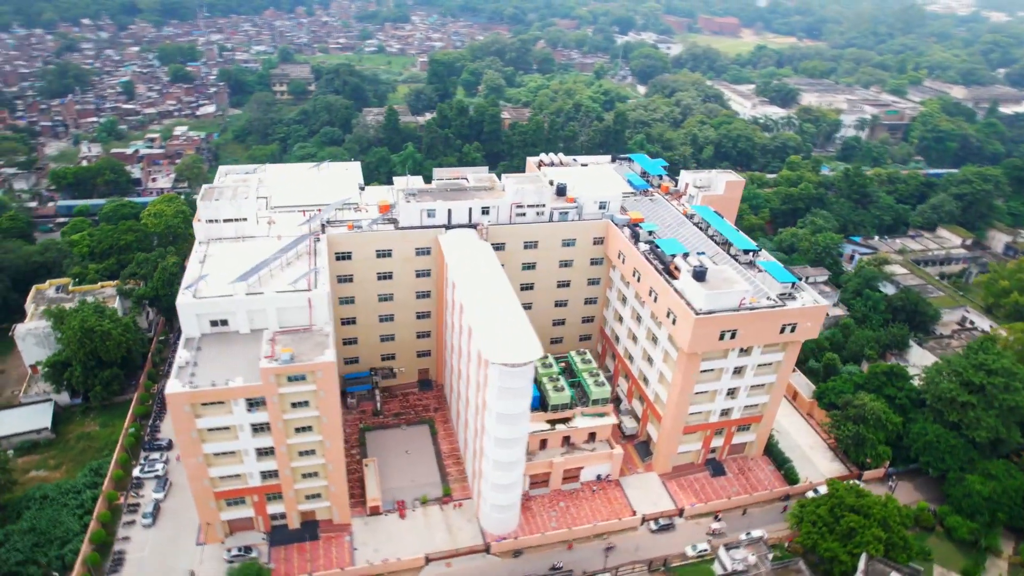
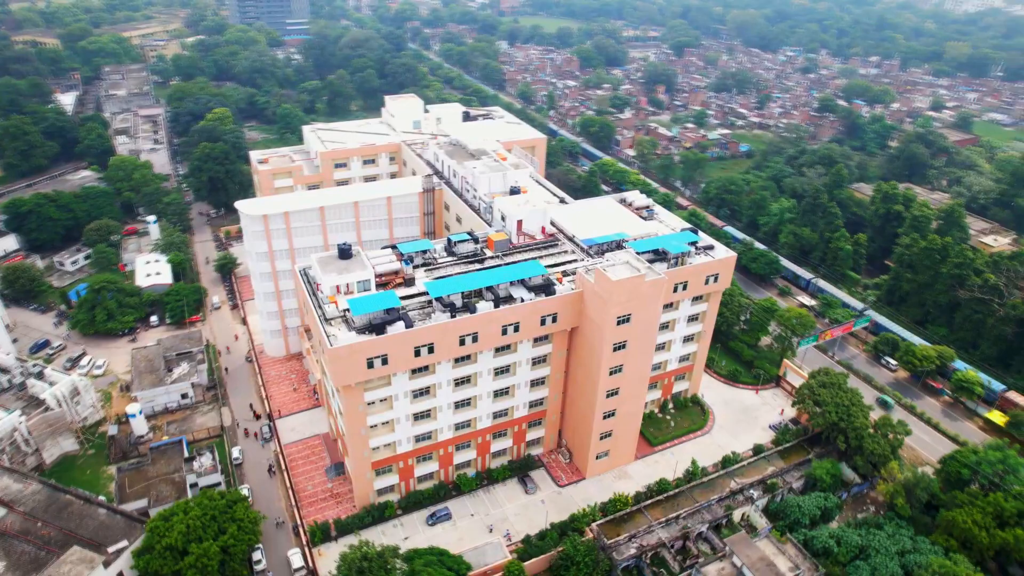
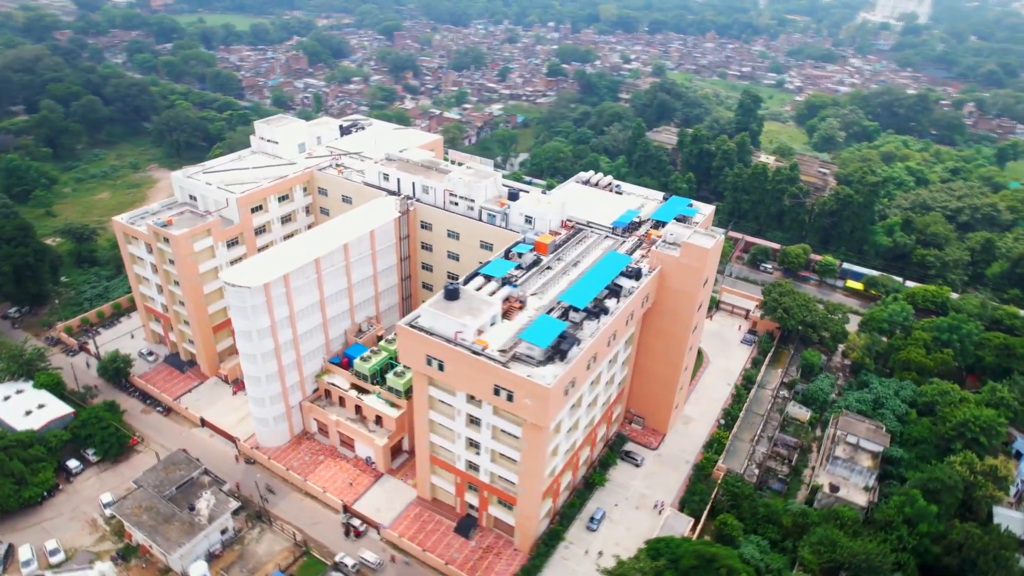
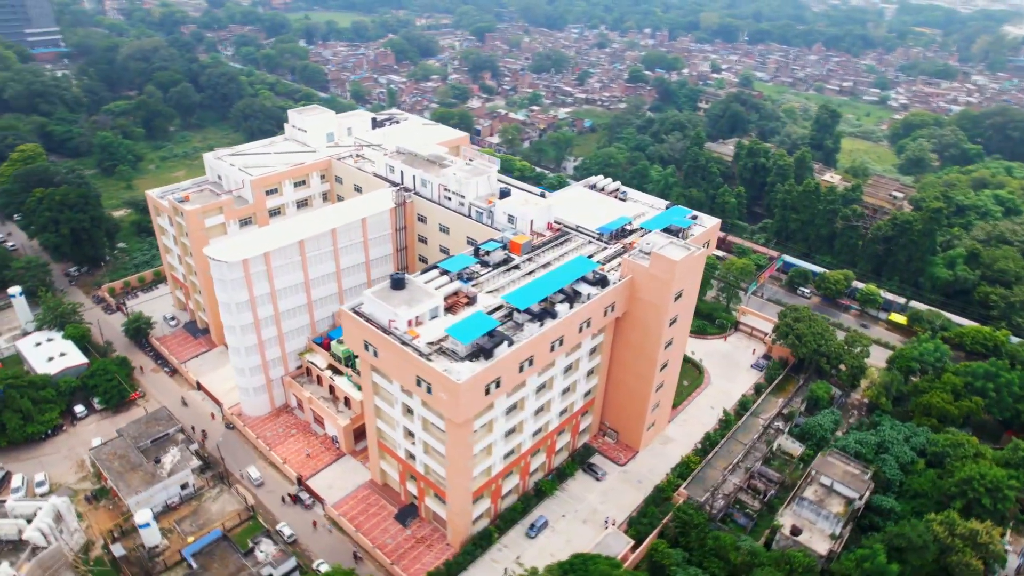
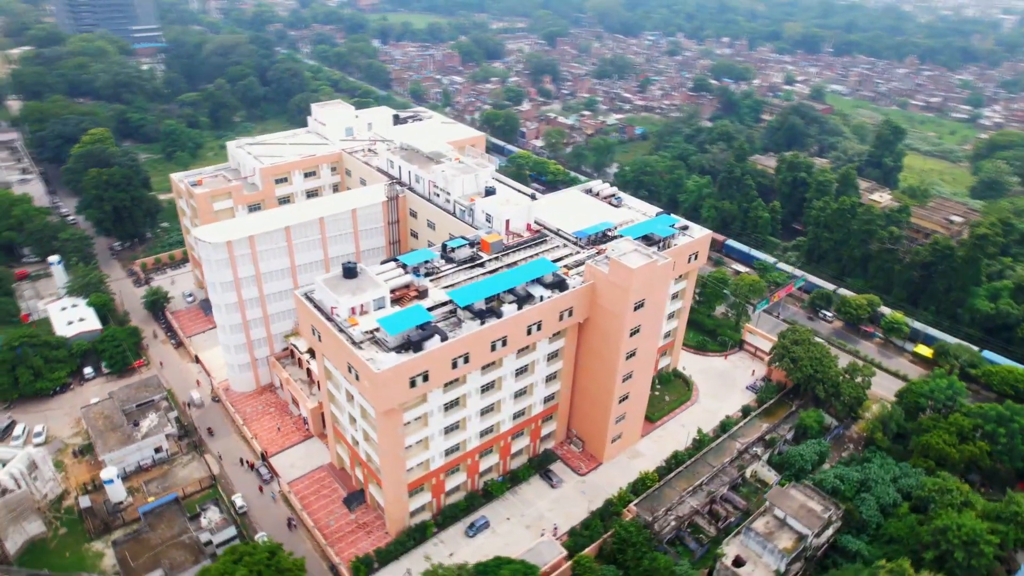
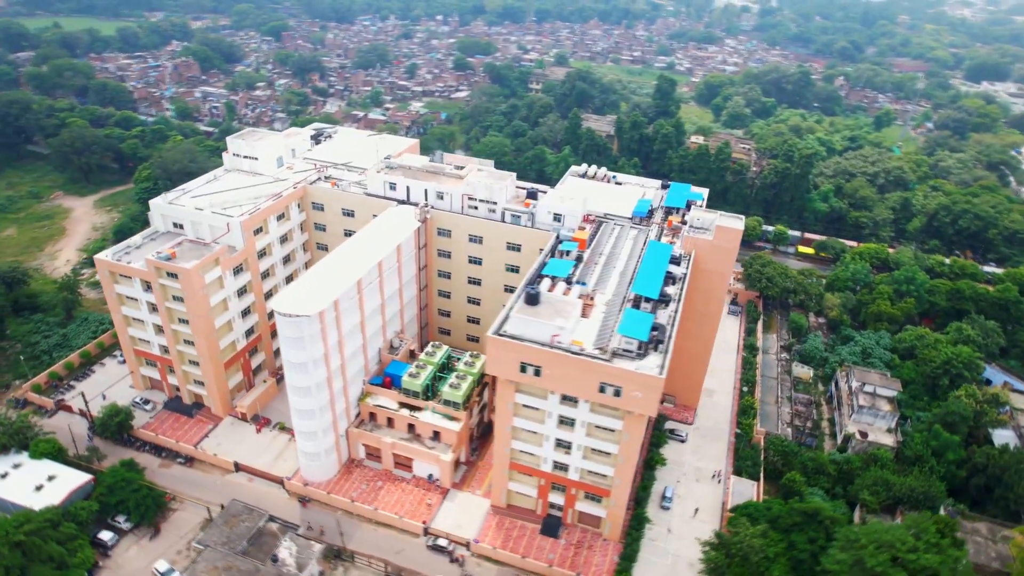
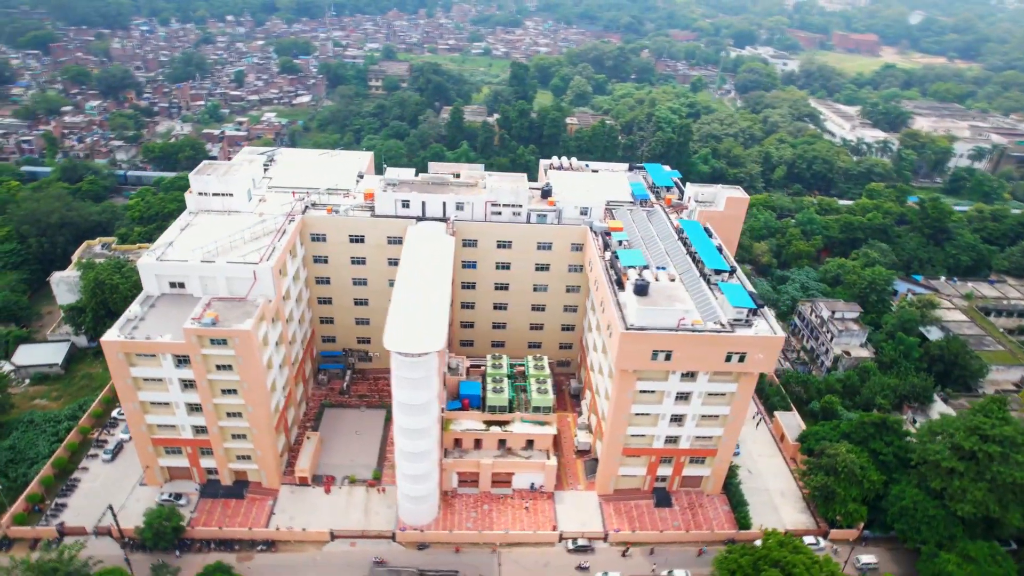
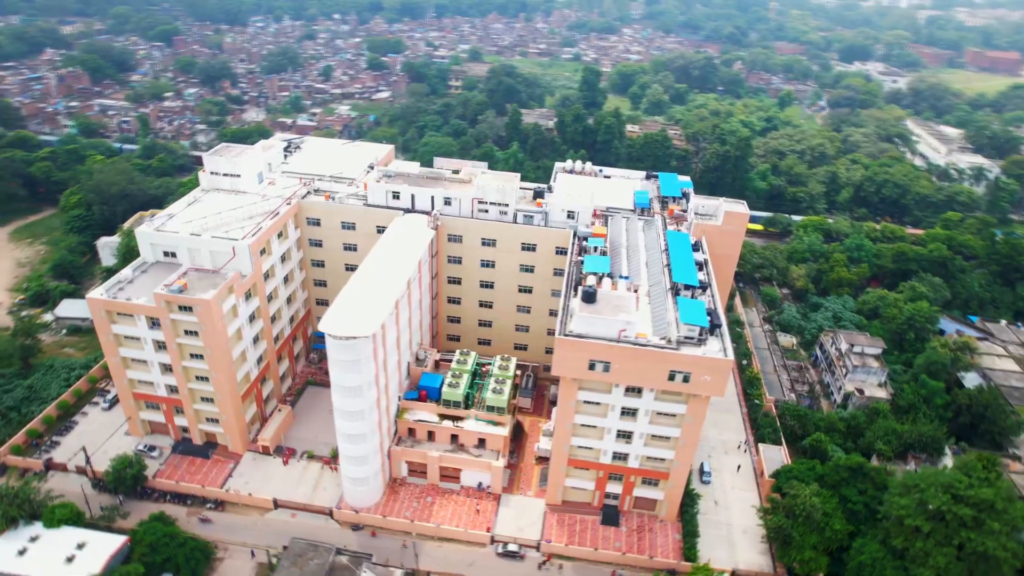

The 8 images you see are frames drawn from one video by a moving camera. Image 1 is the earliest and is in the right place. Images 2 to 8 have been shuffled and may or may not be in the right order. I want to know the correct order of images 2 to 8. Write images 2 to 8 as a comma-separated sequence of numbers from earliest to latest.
7, 8, 6, 3, 4, 5, 2
